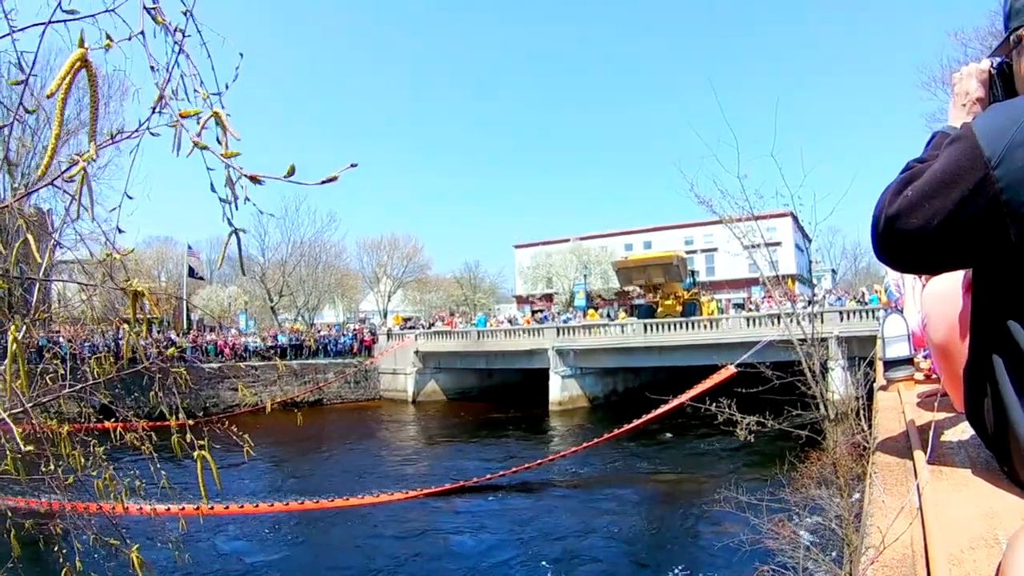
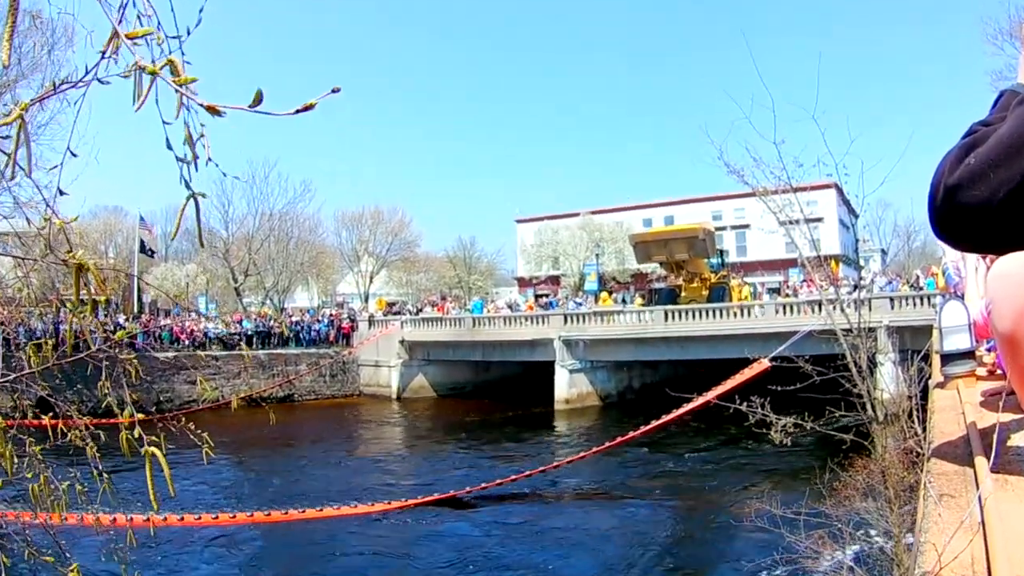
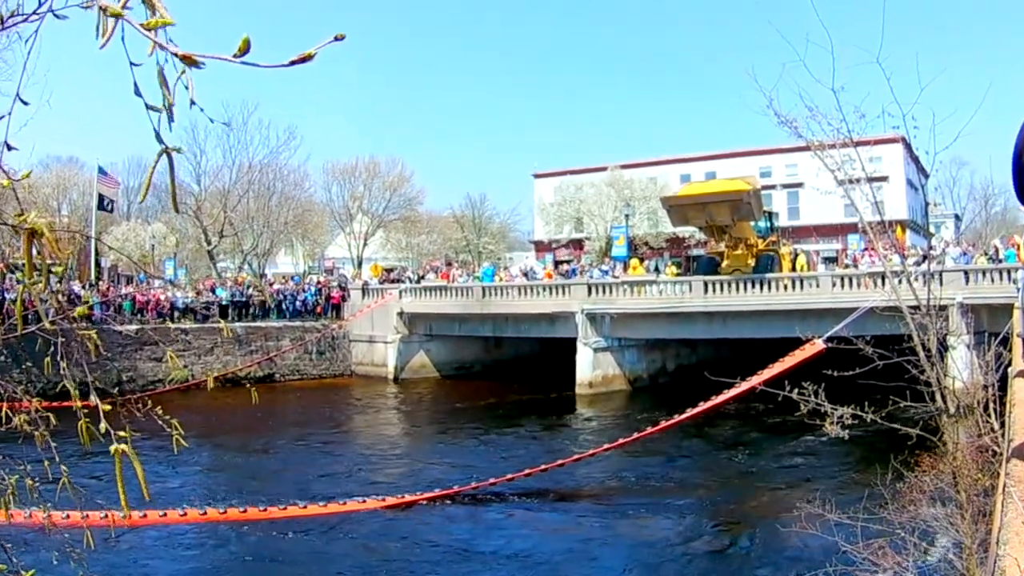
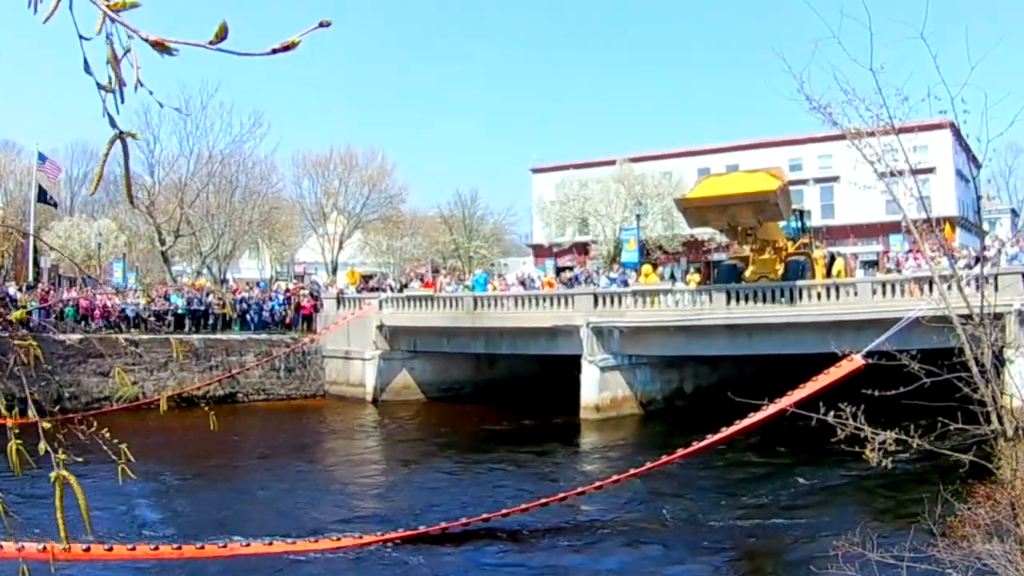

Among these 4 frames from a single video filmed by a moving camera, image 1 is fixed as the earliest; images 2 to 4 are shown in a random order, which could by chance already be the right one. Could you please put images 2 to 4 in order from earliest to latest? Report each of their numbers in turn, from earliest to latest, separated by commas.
2, 3, 4
